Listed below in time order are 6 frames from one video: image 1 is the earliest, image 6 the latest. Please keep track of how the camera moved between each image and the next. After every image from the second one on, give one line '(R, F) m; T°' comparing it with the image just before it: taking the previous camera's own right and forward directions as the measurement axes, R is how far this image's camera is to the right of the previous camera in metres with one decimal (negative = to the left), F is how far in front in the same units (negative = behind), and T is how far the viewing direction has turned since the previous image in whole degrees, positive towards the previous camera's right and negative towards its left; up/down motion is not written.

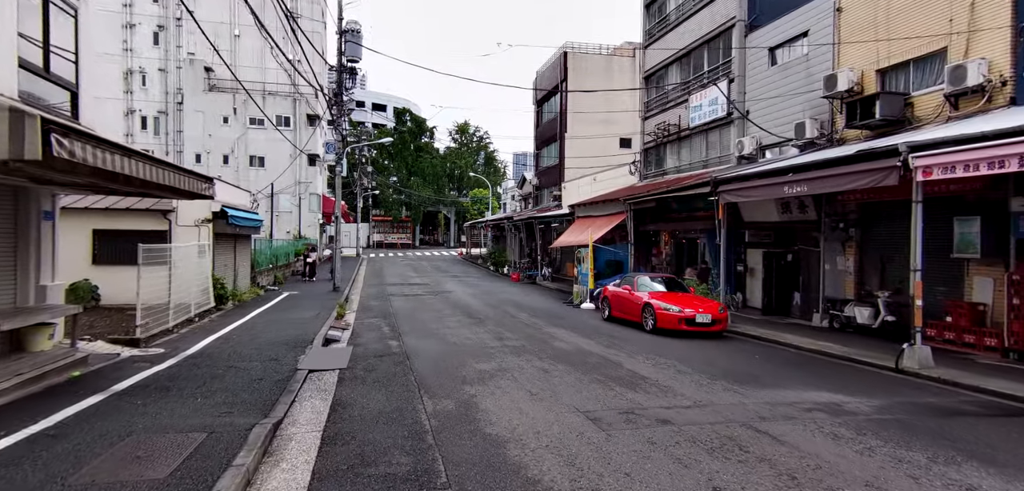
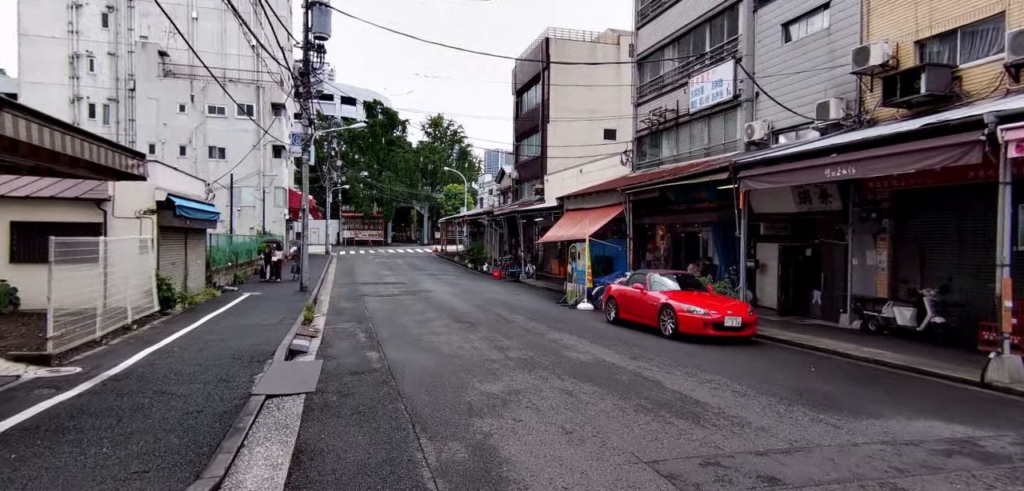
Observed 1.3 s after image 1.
(-0.5, +1.6) m; +3°
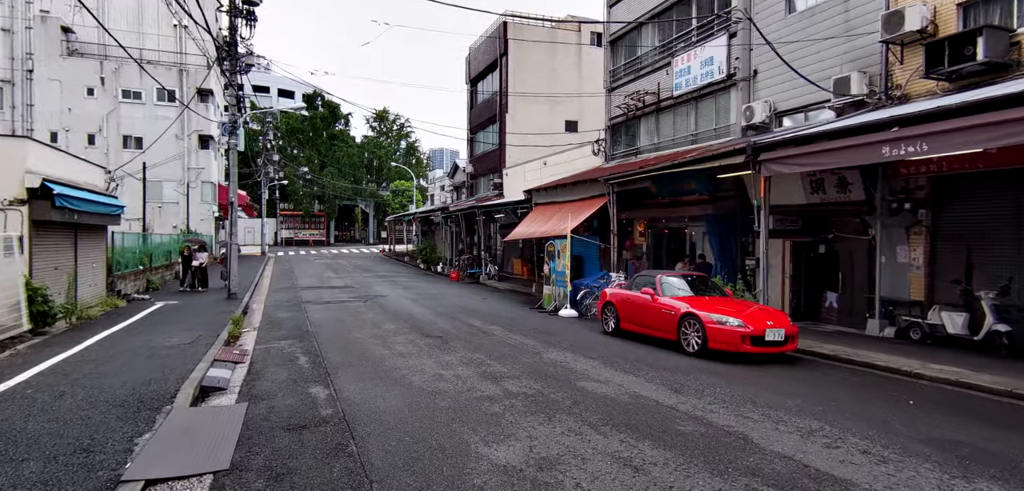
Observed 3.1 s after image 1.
(-0.6, +2.2) m; +6°
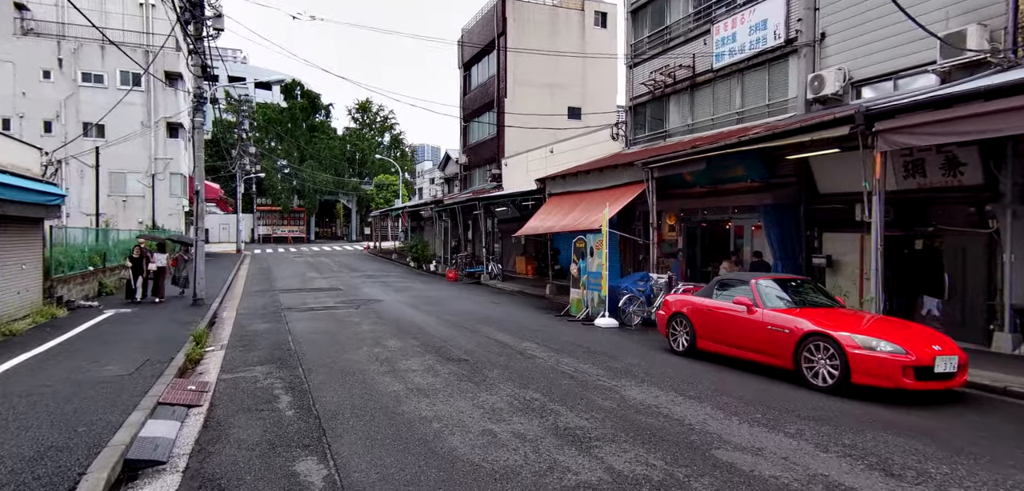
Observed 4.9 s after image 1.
(-0.9, +2.2) m; +2°
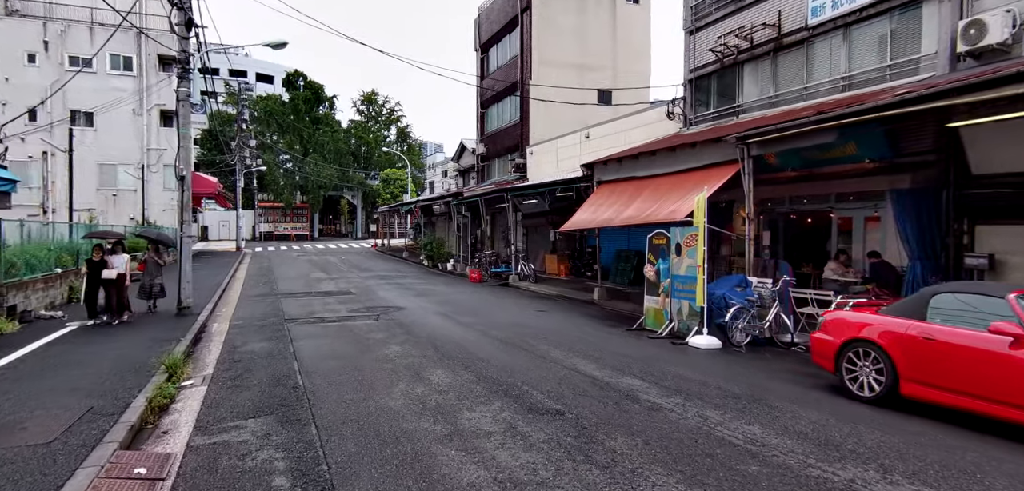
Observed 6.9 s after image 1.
(-1.1, +2.5) m; 0°
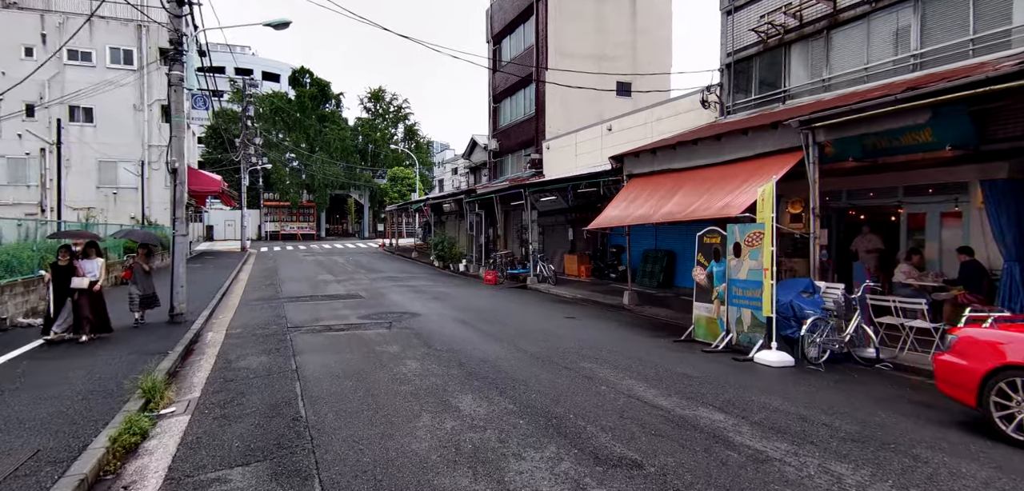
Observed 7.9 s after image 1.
(-0.4, +1.2) m; -1°
